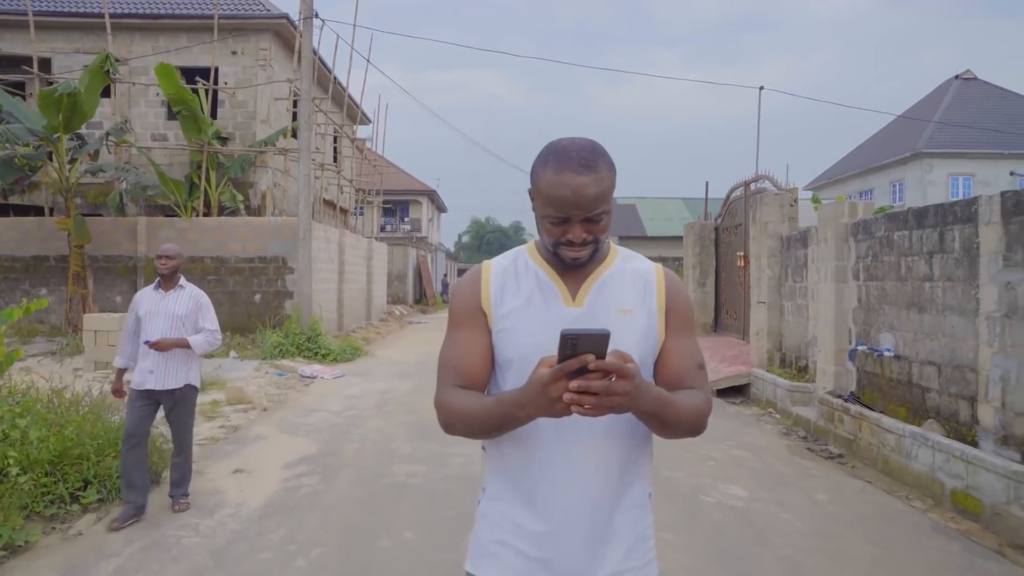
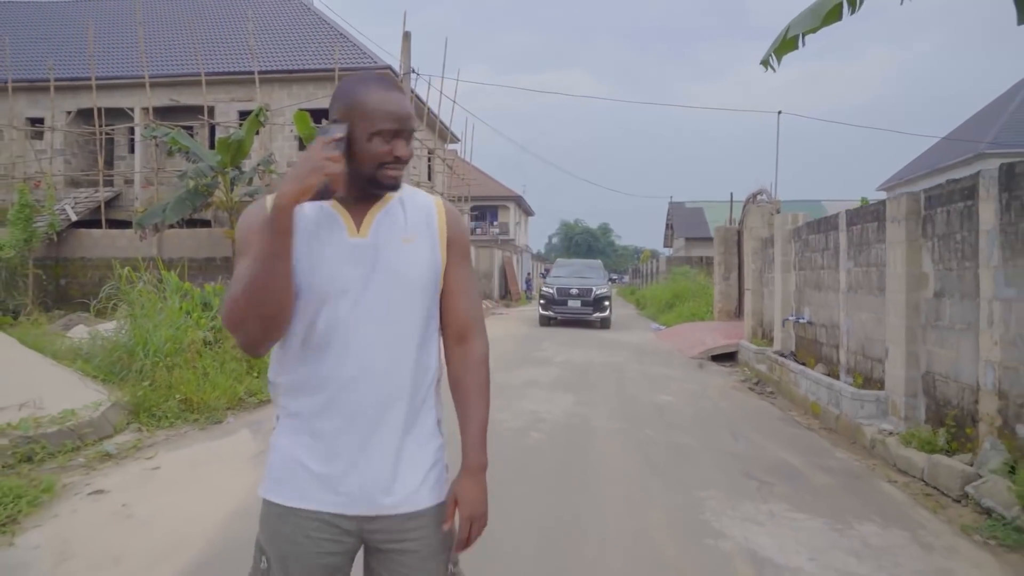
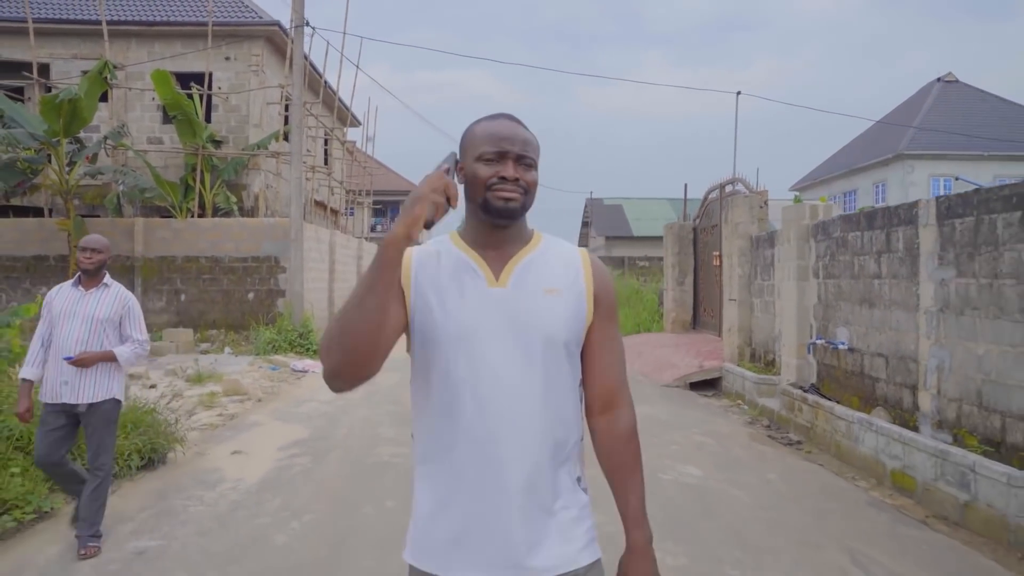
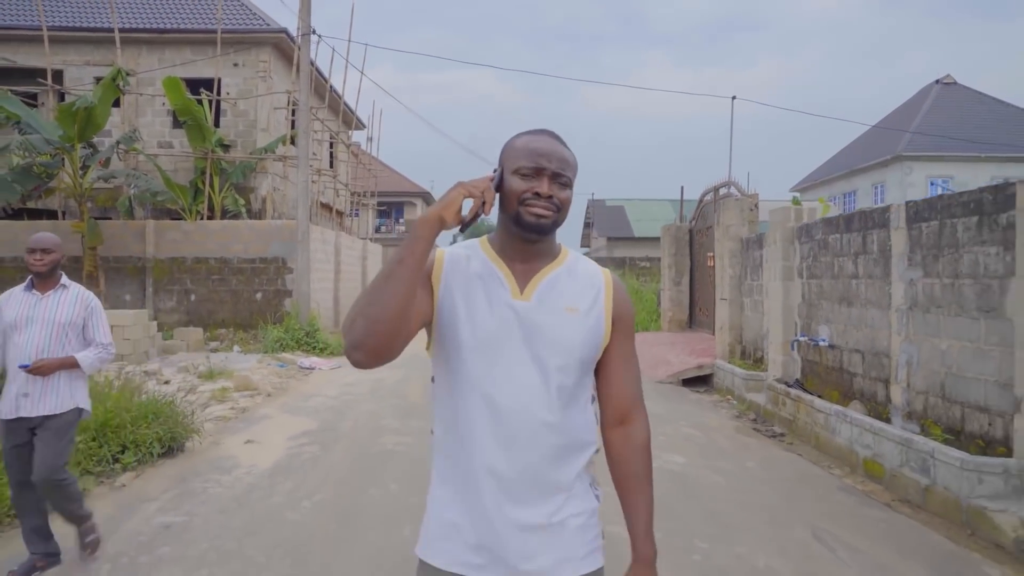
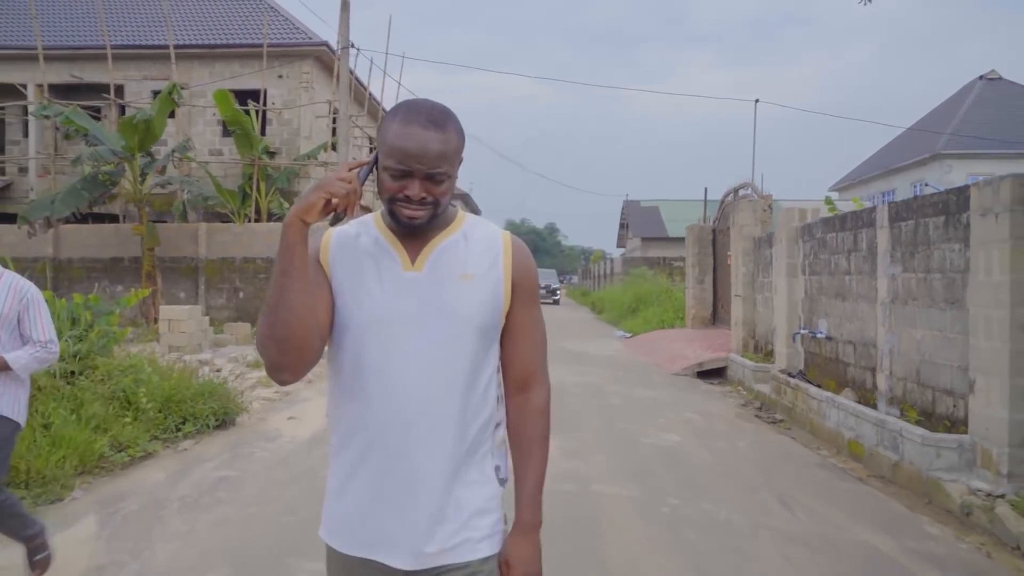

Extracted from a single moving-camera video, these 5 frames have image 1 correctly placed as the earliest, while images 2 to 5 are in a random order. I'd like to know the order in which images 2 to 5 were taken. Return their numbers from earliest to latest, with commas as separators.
3, 4, 5, 2
